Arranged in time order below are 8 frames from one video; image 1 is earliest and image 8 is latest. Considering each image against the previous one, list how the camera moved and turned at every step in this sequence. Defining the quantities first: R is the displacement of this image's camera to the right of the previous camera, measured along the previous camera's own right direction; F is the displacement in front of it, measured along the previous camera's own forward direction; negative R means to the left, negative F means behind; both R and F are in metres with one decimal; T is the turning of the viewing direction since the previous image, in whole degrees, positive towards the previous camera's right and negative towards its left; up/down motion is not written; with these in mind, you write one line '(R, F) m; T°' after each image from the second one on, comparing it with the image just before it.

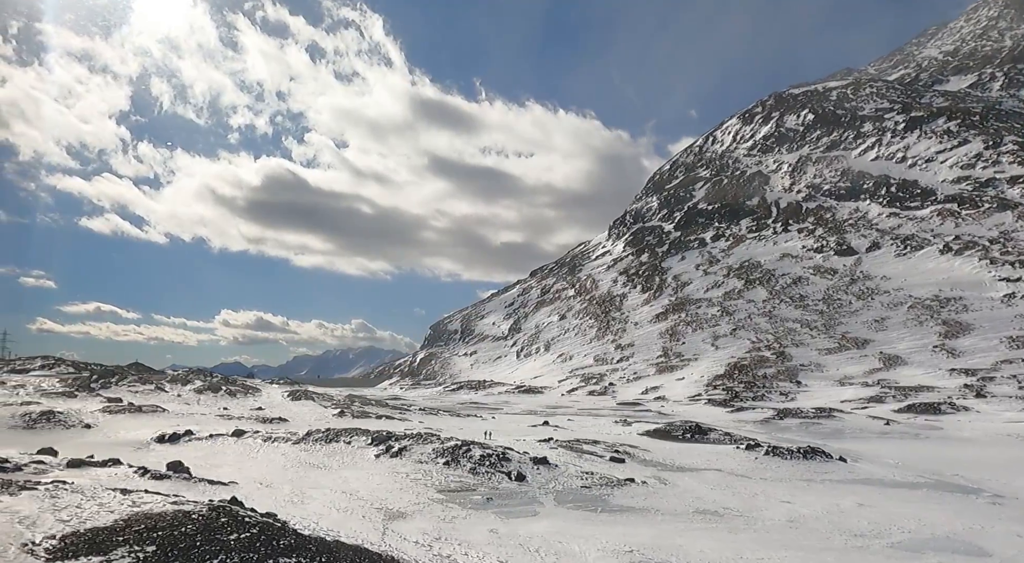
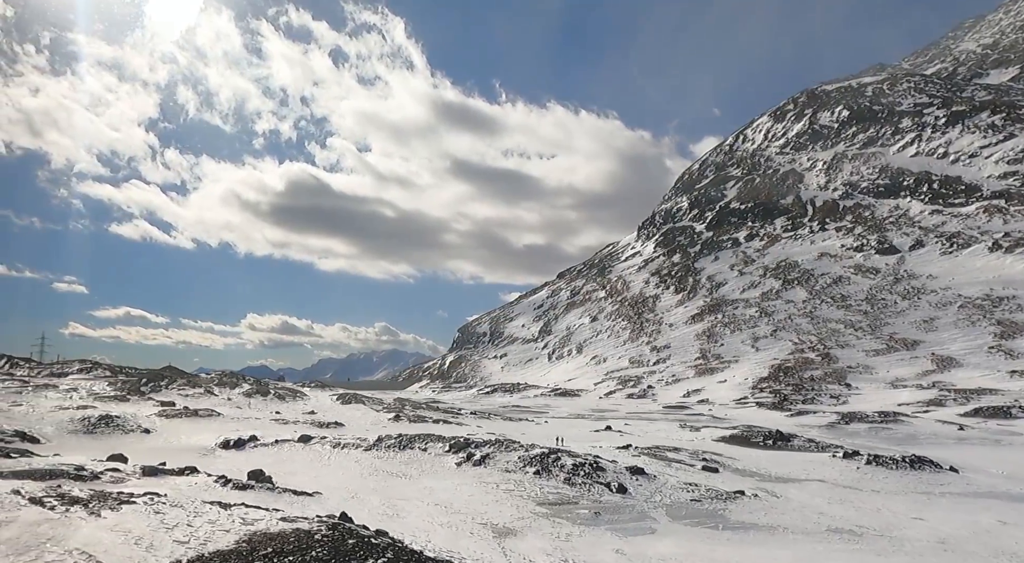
(-3.5, +2.1) m; -2°
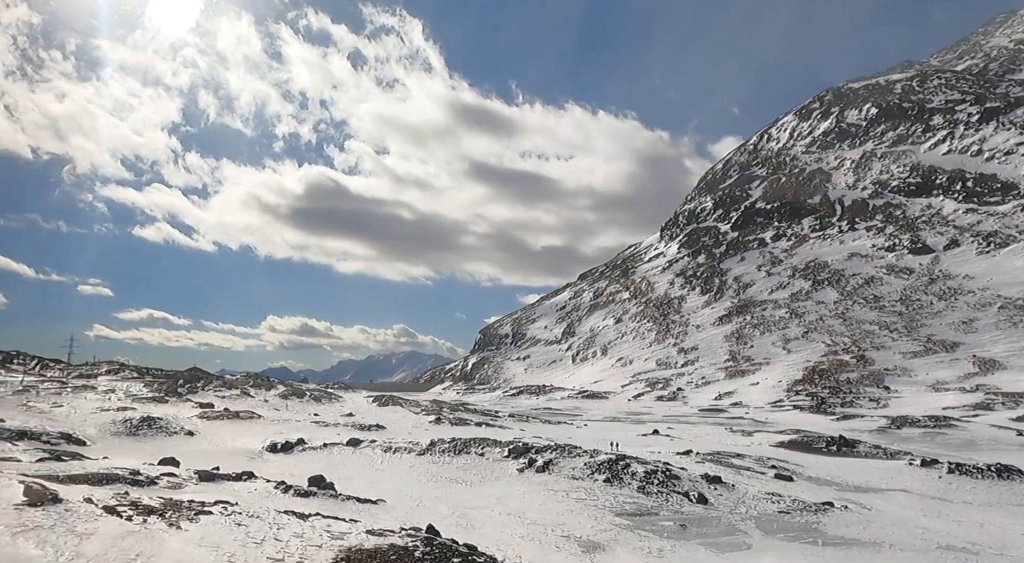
(-2.4, +1.5) m; -1°
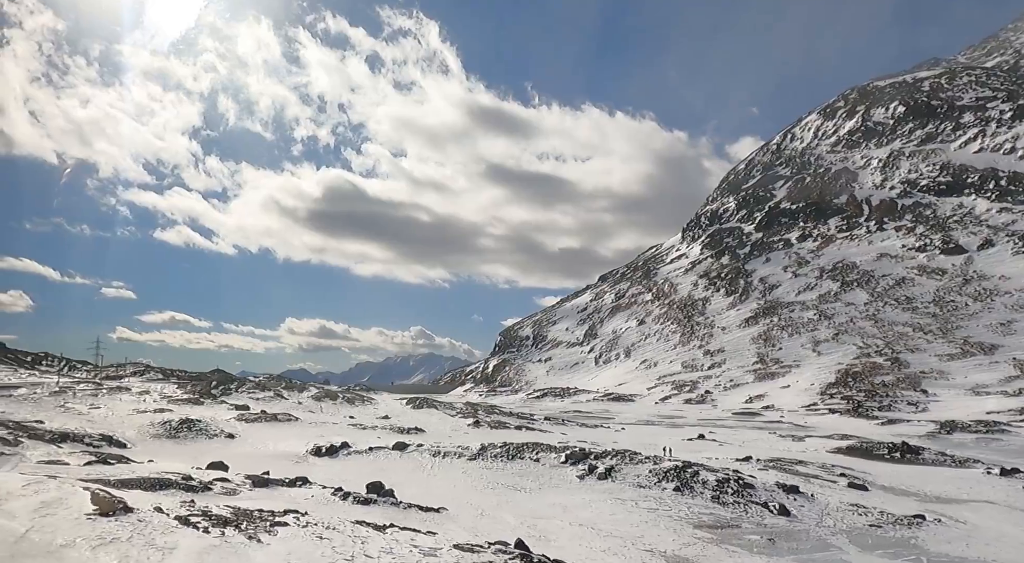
(-2.1, +1.4) m; -1°
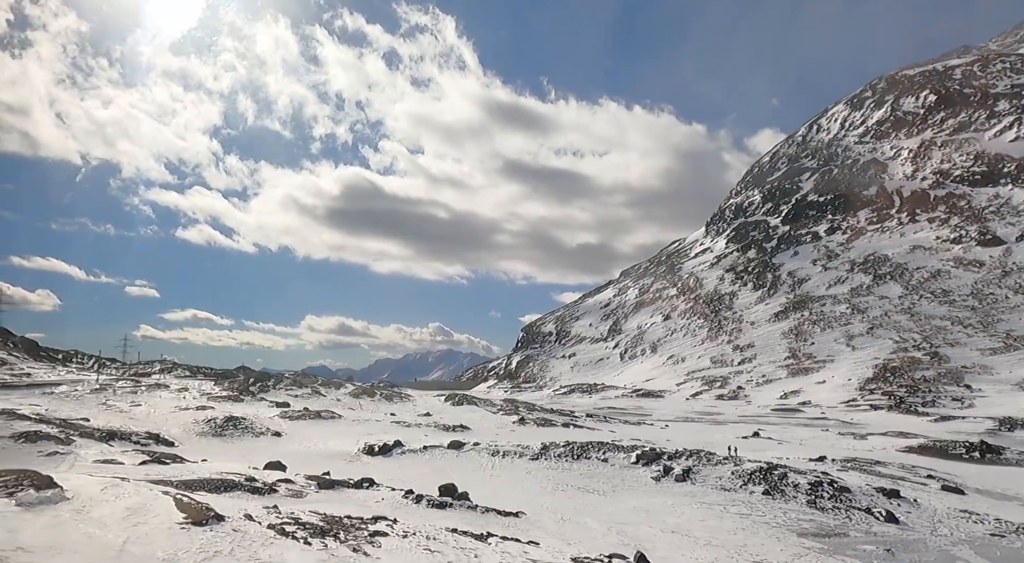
(-2.5, +1.6) m; -1°
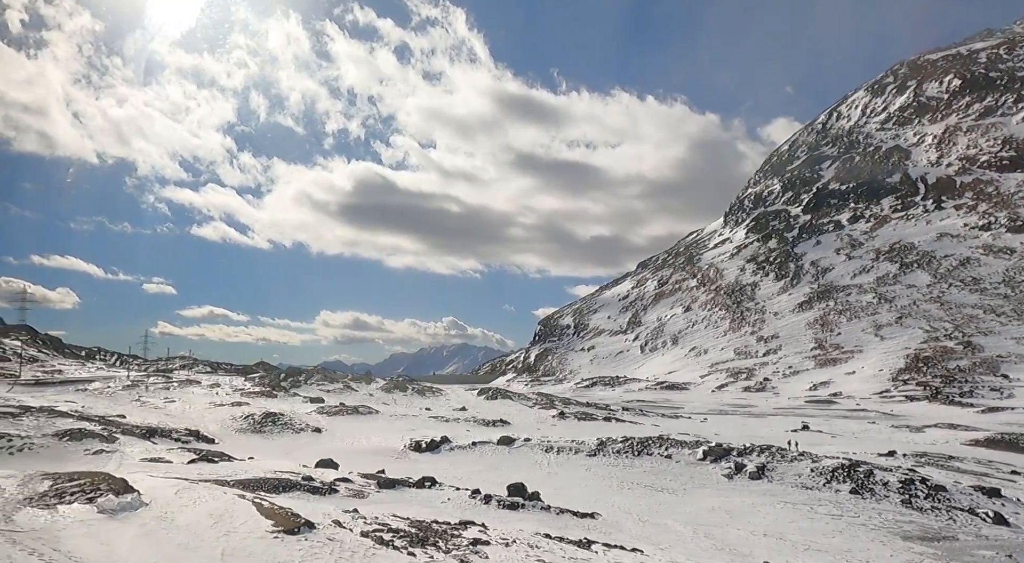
(-2.2, +1.5) m; -1°
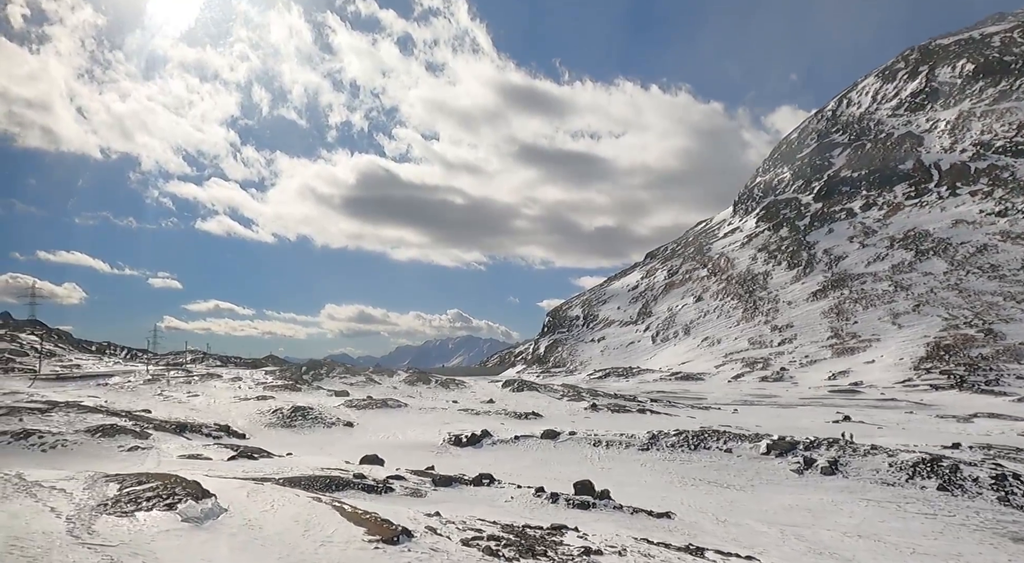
(-2.2, +1.5) m; 0°
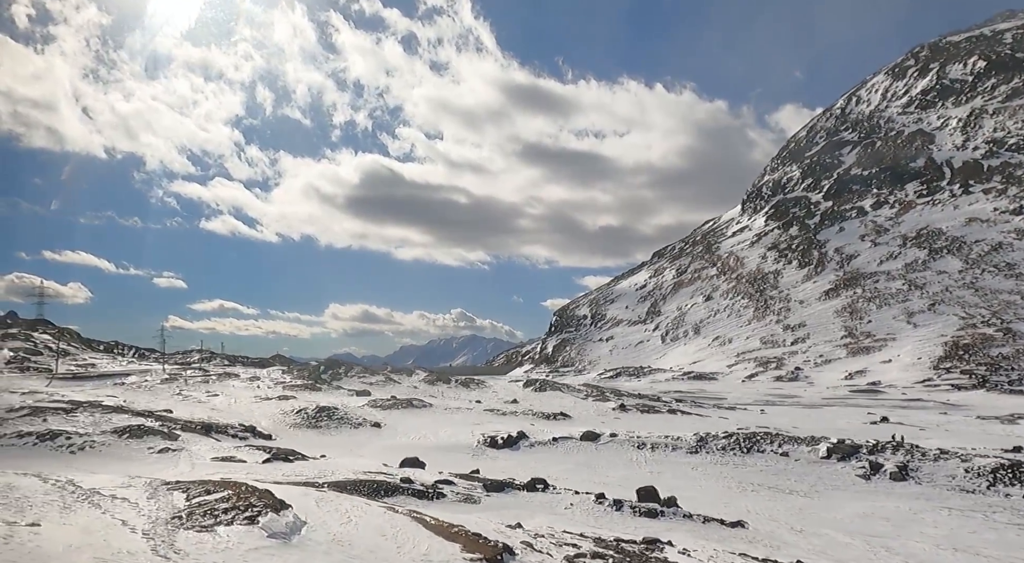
(-1.9, +1.3) m; 0°
